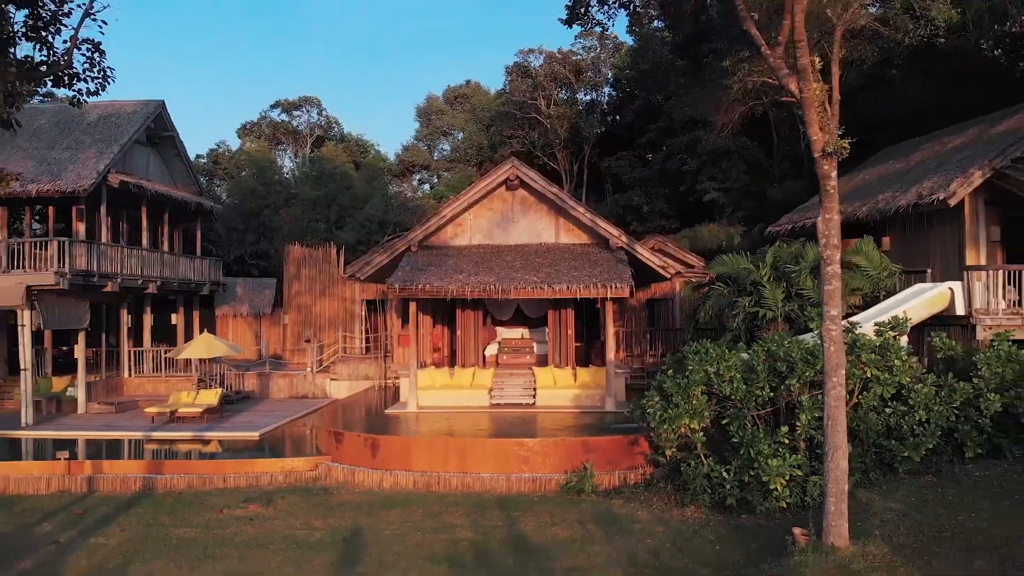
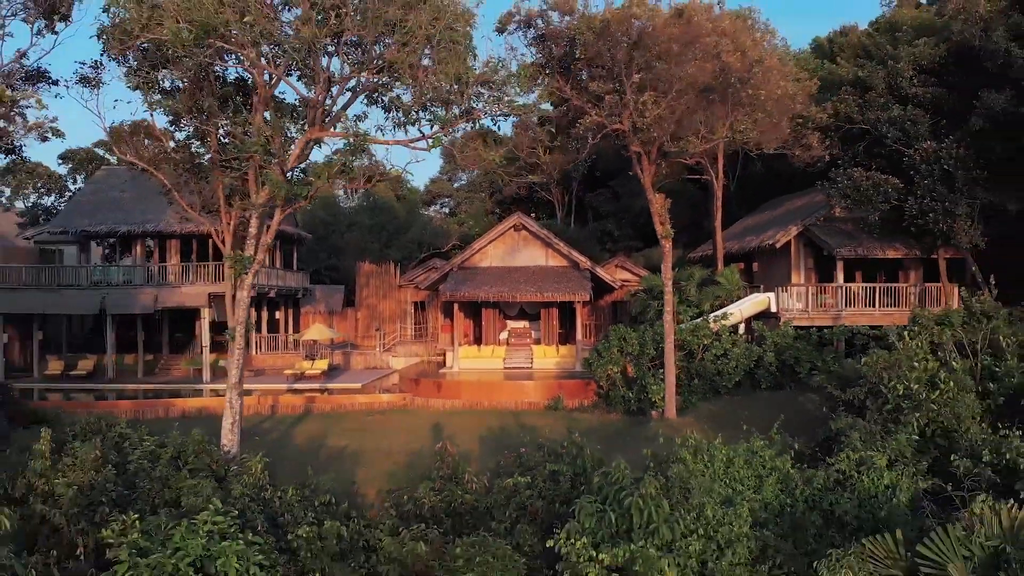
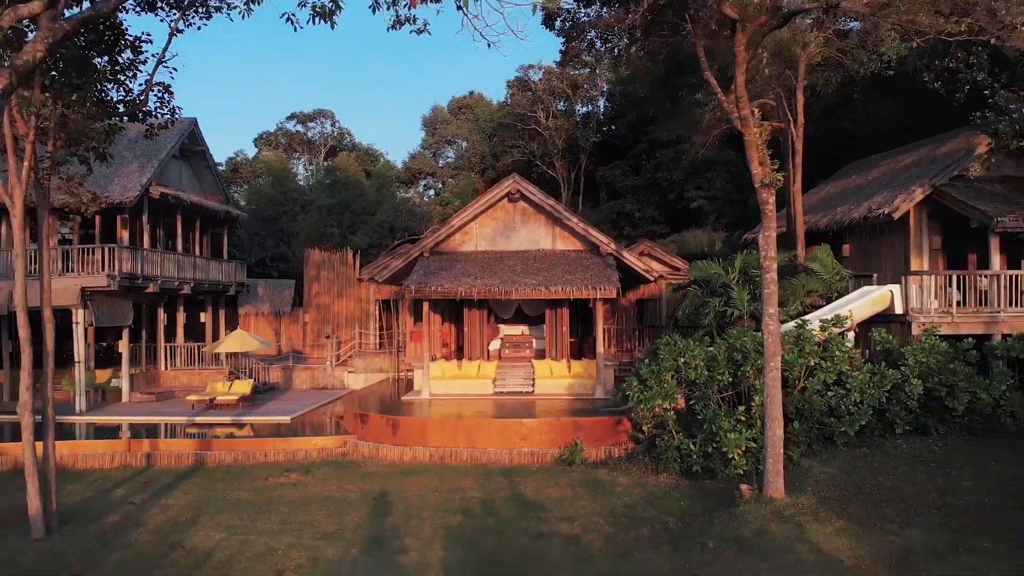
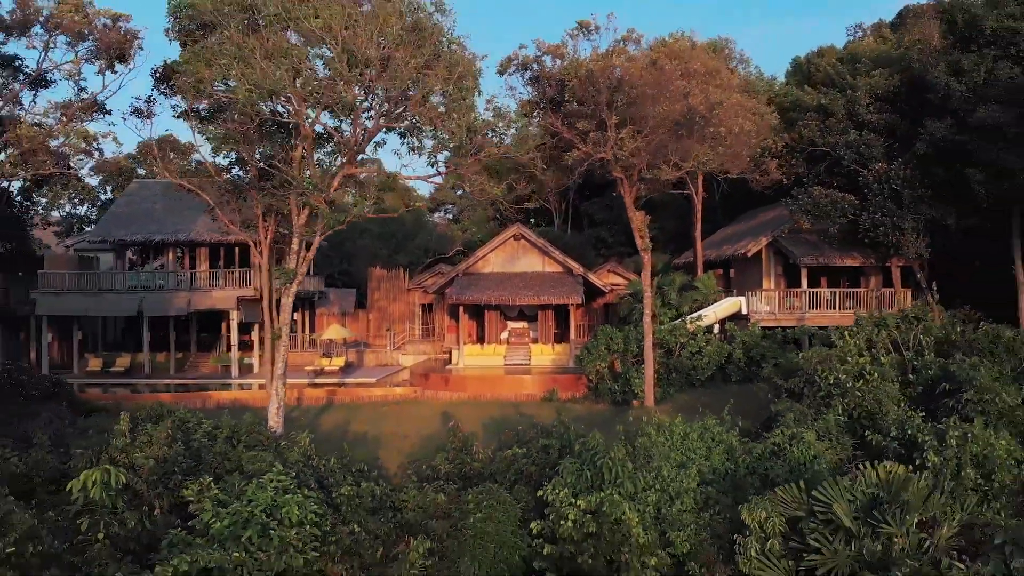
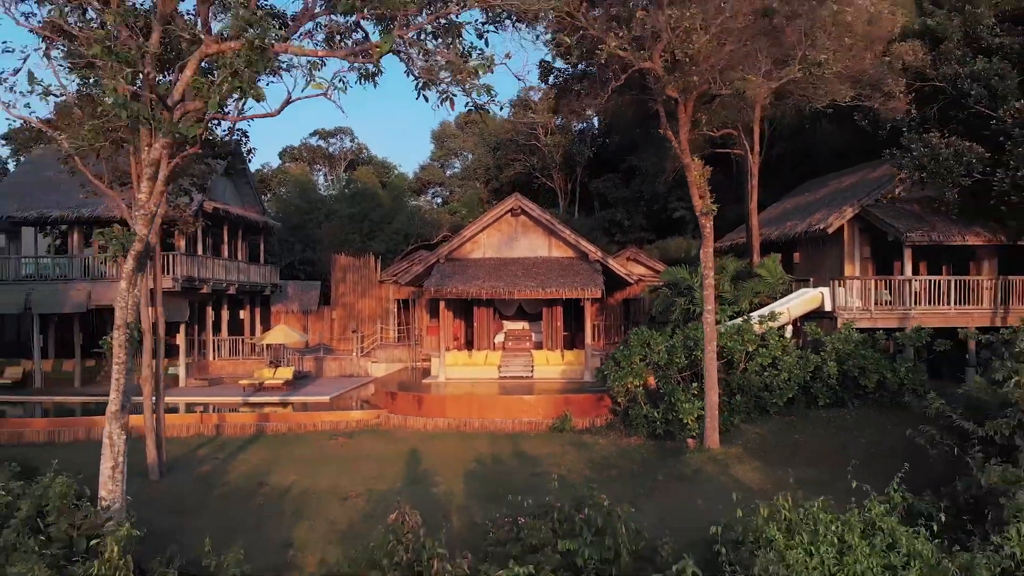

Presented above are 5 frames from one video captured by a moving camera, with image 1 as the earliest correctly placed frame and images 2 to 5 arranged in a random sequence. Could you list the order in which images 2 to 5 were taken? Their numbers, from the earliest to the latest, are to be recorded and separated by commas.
3, 5, 2, 4
